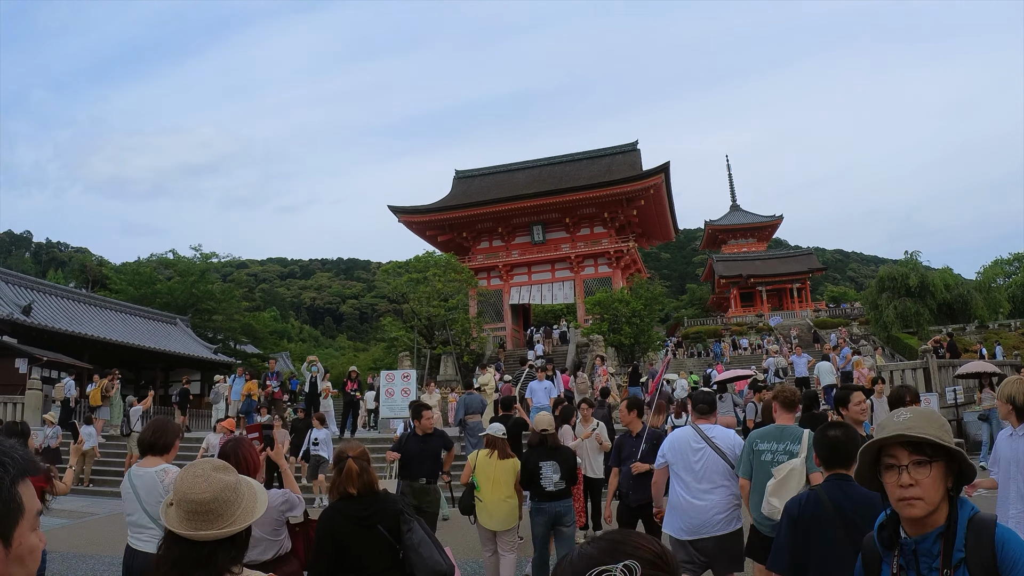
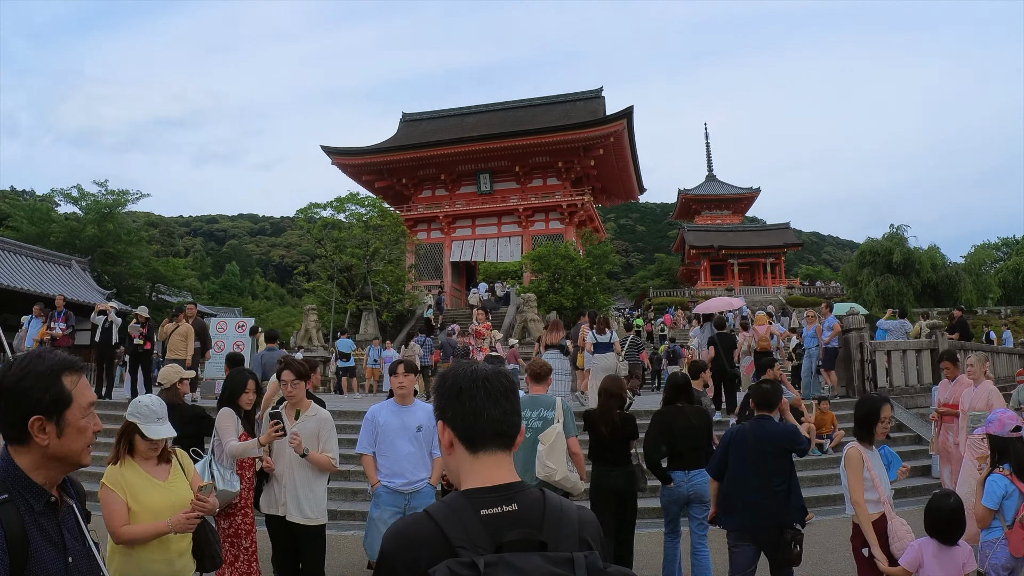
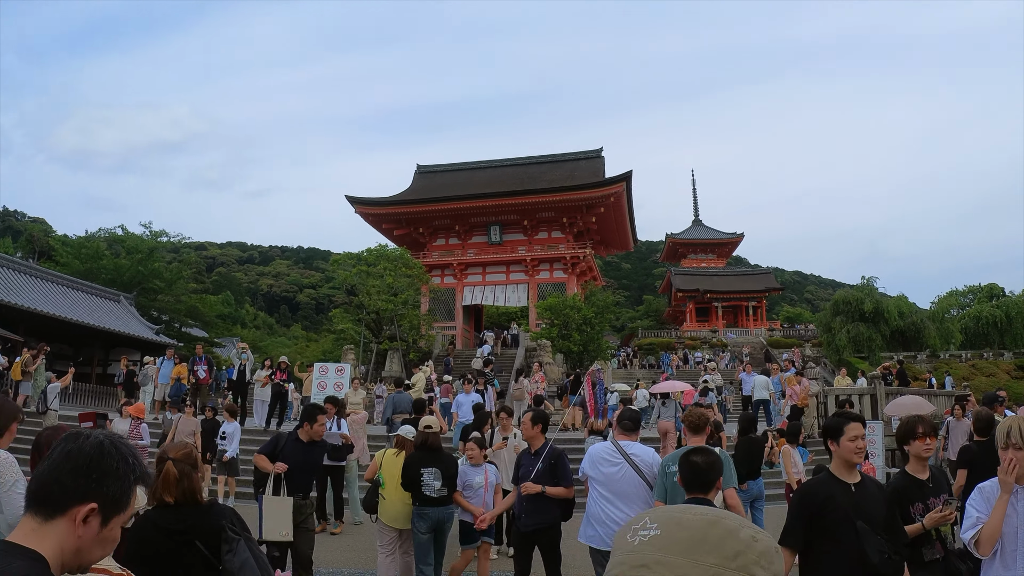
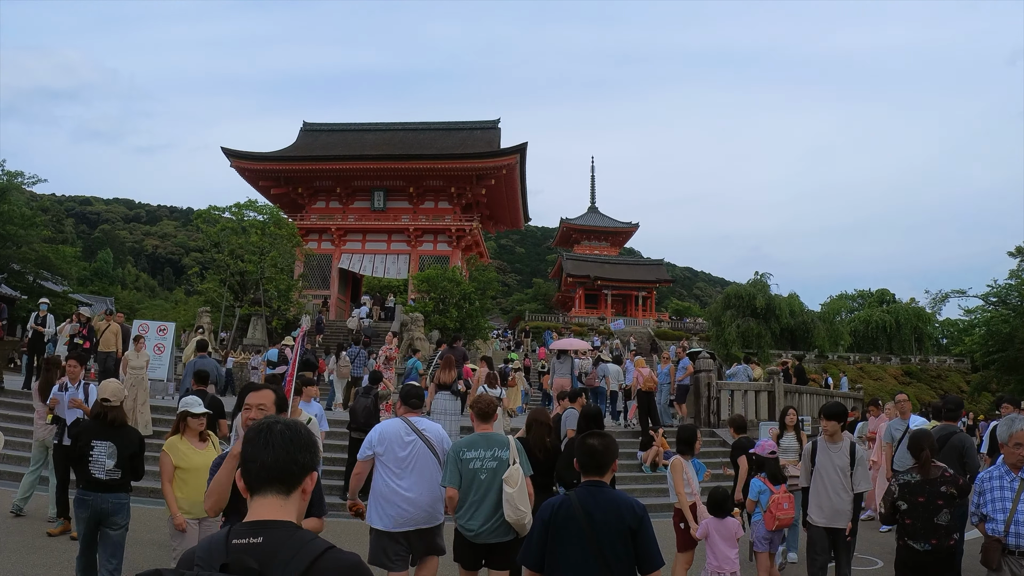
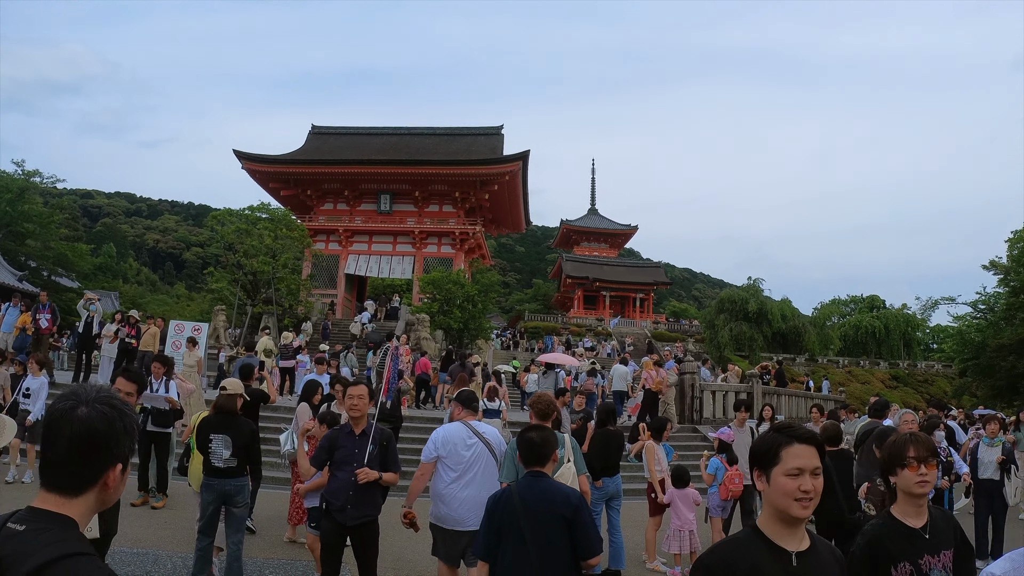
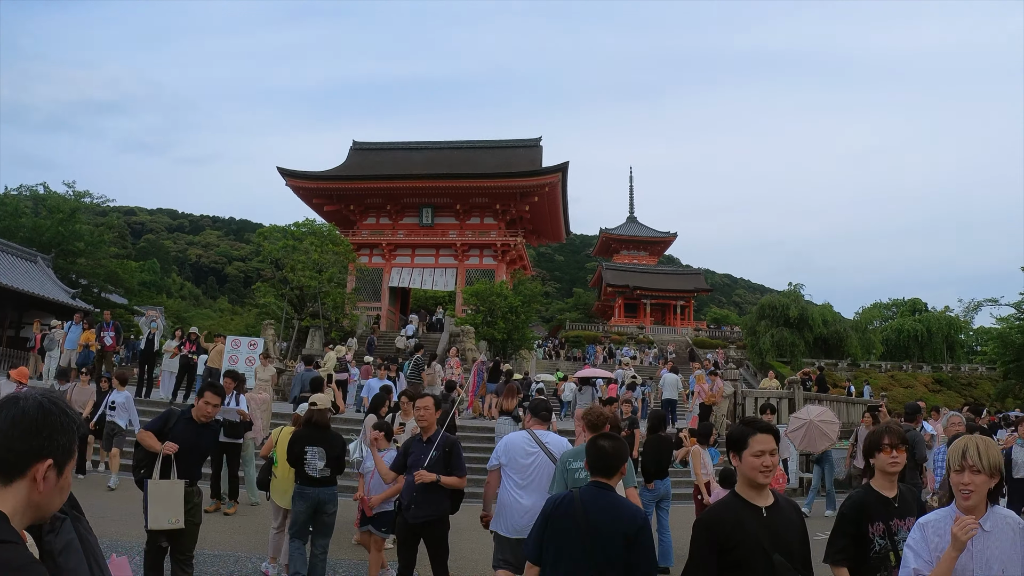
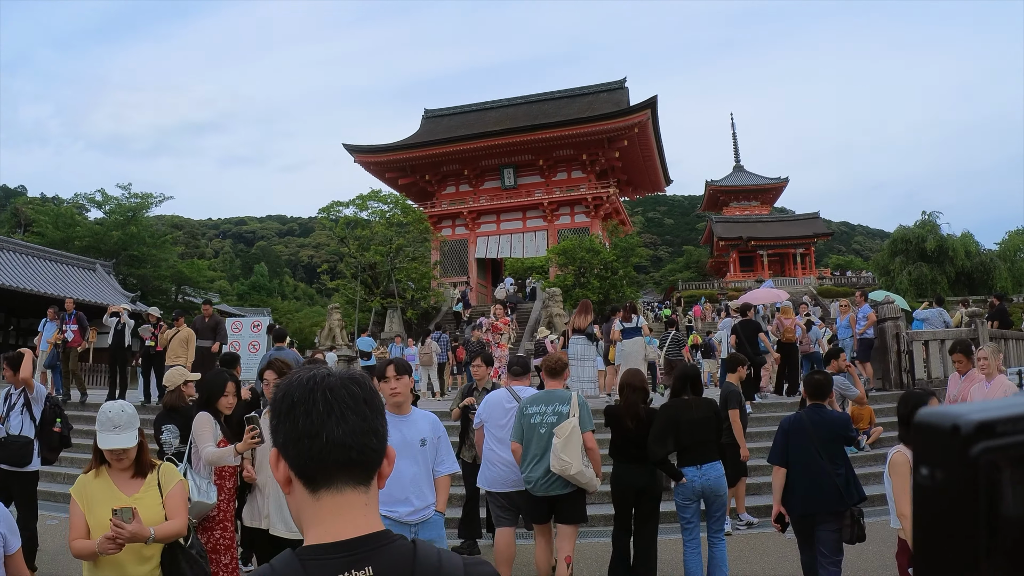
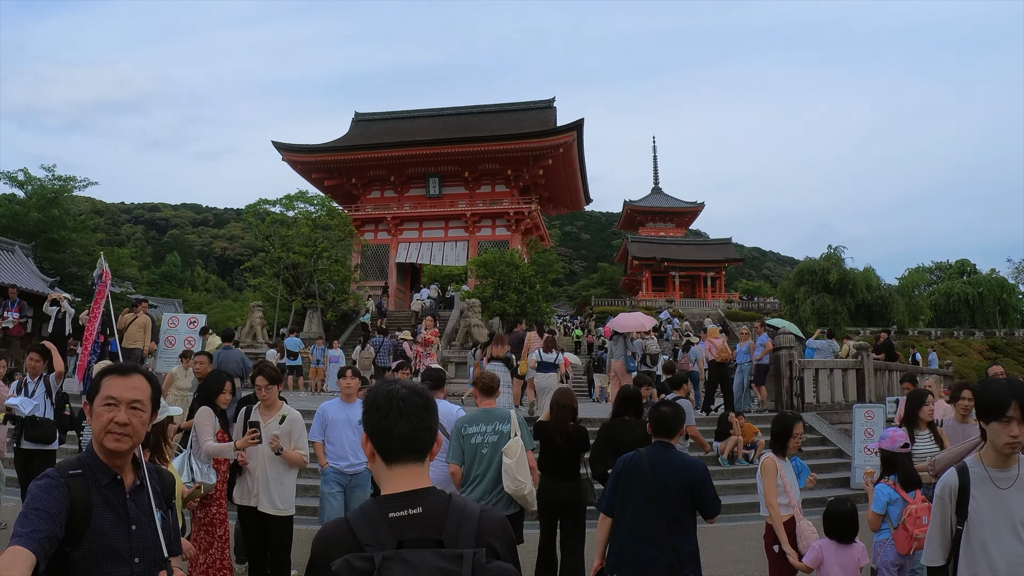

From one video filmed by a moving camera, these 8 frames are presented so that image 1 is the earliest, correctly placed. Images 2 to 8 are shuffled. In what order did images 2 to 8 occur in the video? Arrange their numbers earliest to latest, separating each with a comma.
3, 6, 5, 4, 8, 2, 7
